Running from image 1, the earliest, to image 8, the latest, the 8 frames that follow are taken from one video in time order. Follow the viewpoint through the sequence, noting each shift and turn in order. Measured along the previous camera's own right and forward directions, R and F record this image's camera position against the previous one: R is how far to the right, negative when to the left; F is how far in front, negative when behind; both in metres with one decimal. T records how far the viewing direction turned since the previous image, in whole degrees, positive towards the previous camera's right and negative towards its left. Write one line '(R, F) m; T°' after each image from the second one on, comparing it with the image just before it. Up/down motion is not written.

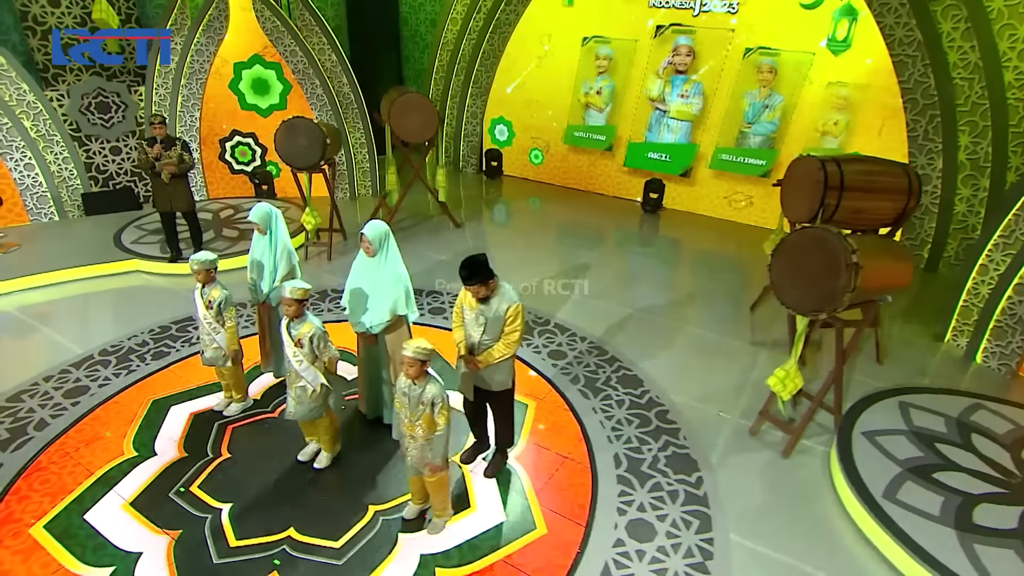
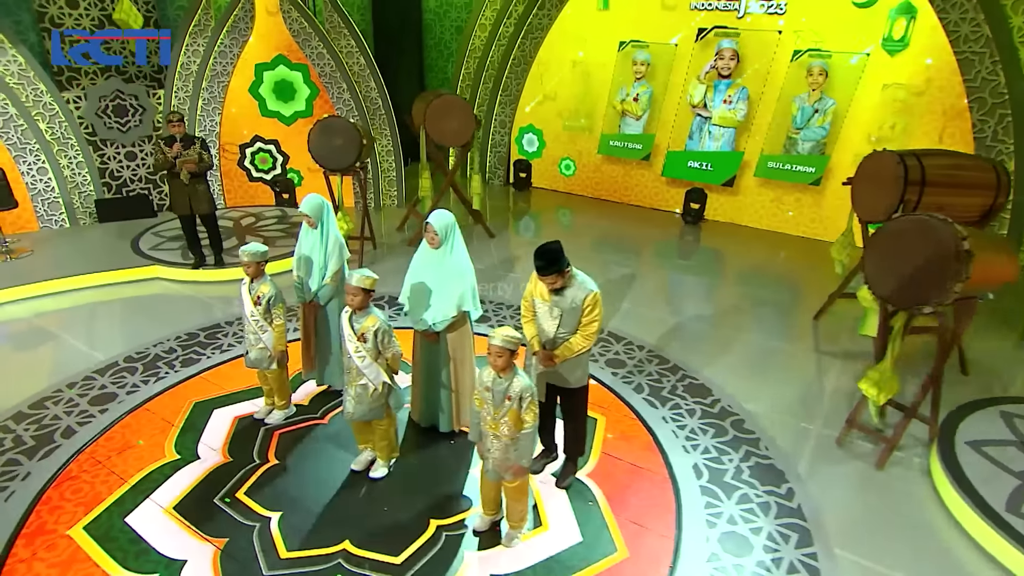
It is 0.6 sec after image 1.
(-0.4, +0.3) m; +1°
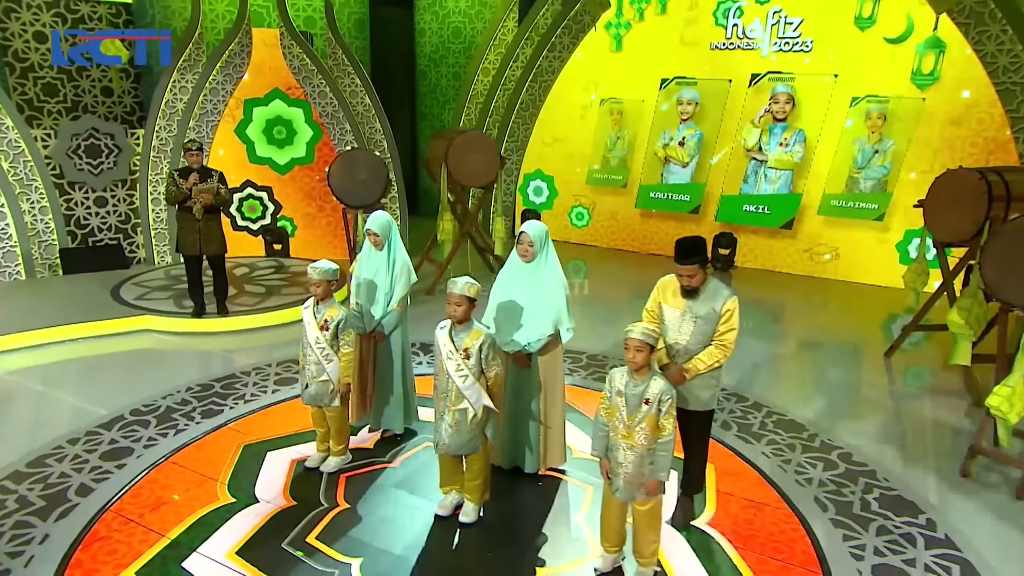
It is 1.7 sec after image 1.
(-0.8, +0.5) m; +6°
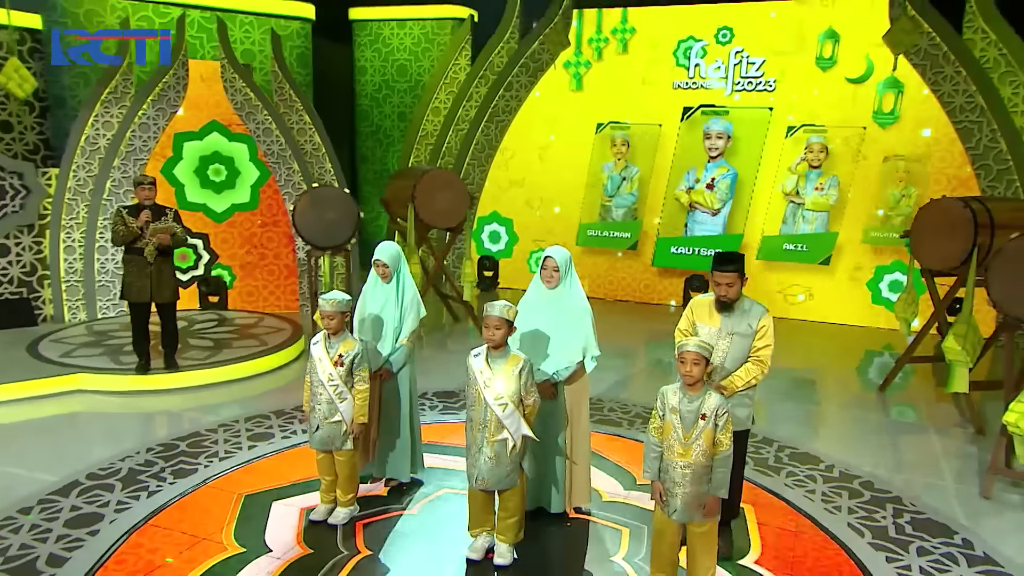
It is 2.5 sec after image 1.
(-0.6, +0.2) m; +8°
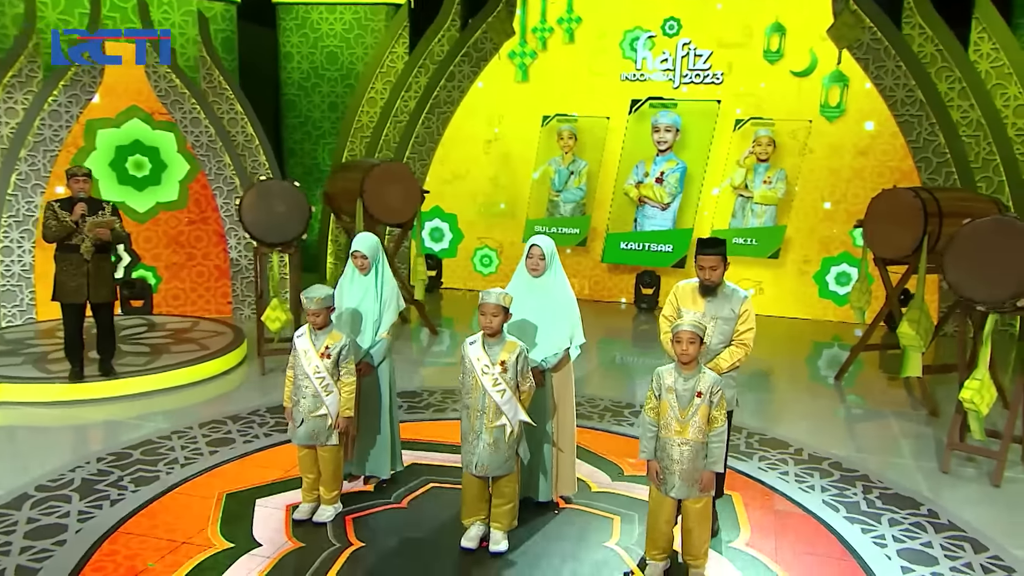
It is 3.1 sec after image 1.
(-0.3, +0.1) m; +7°
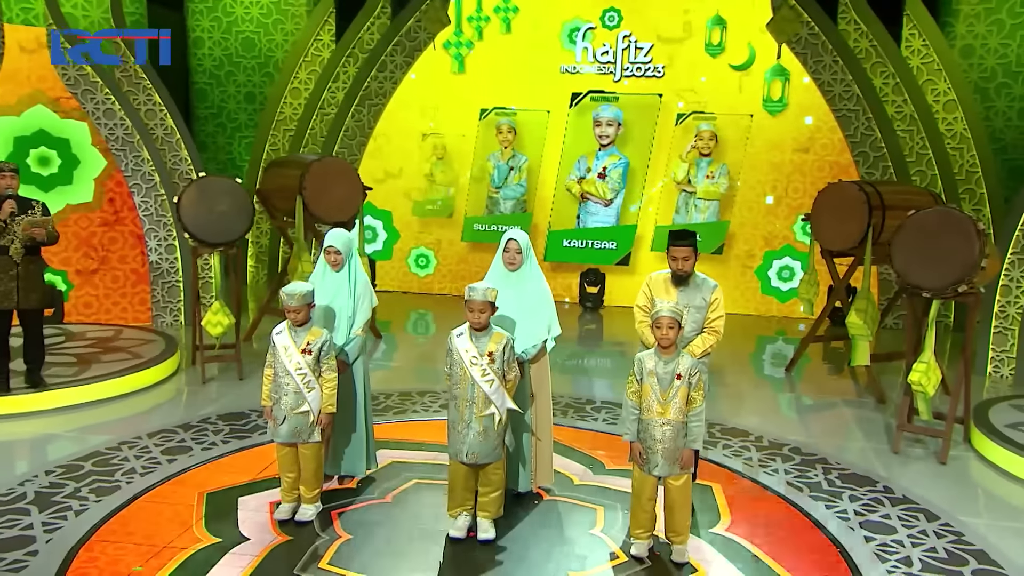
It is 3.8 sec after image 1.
(-0.3, +0.1) m; +7°
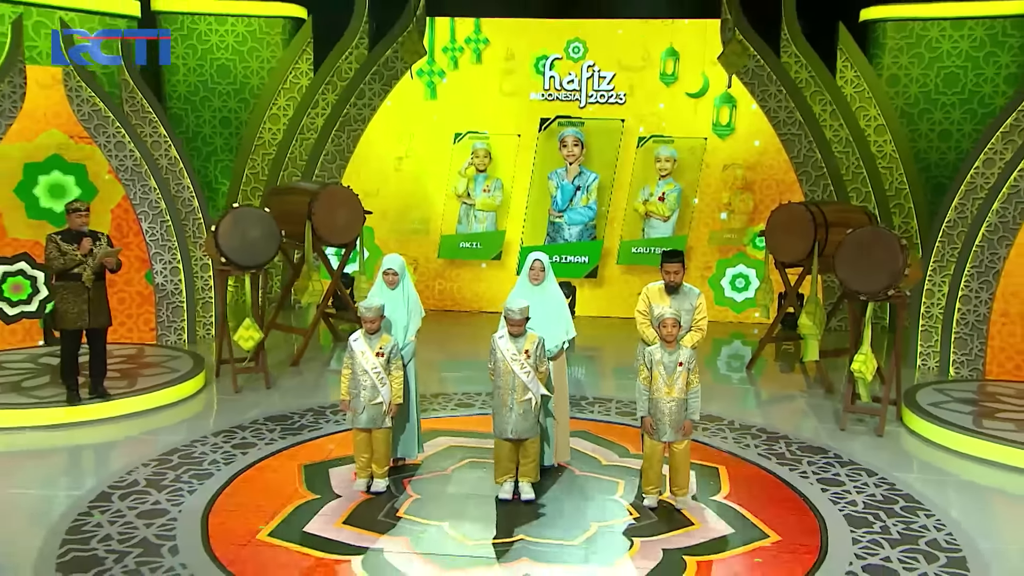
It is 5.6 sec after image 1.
(-0.5, -0.6) m; +5°
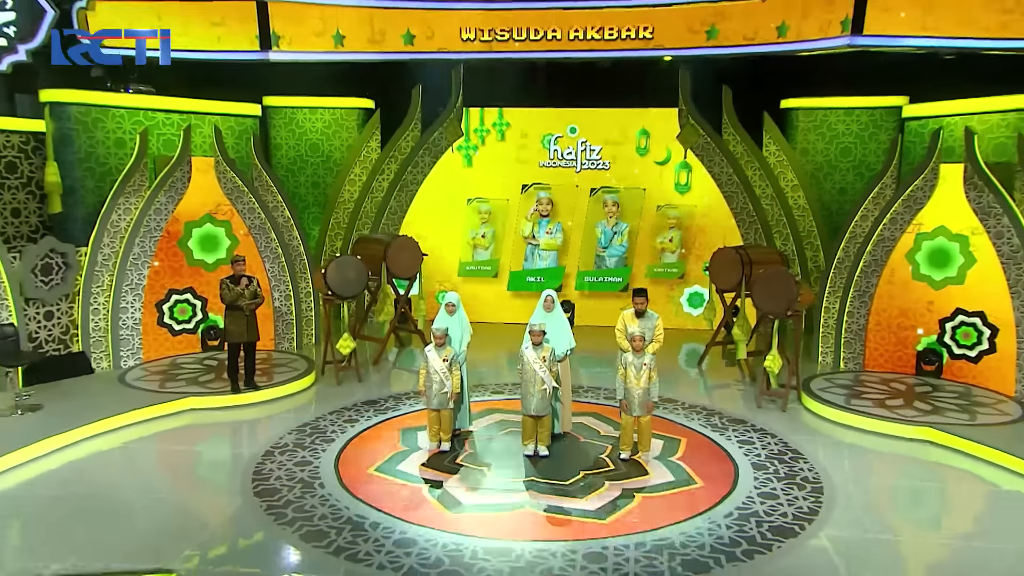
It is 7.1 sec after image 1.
(-0.2, -2.1) m; 0°
